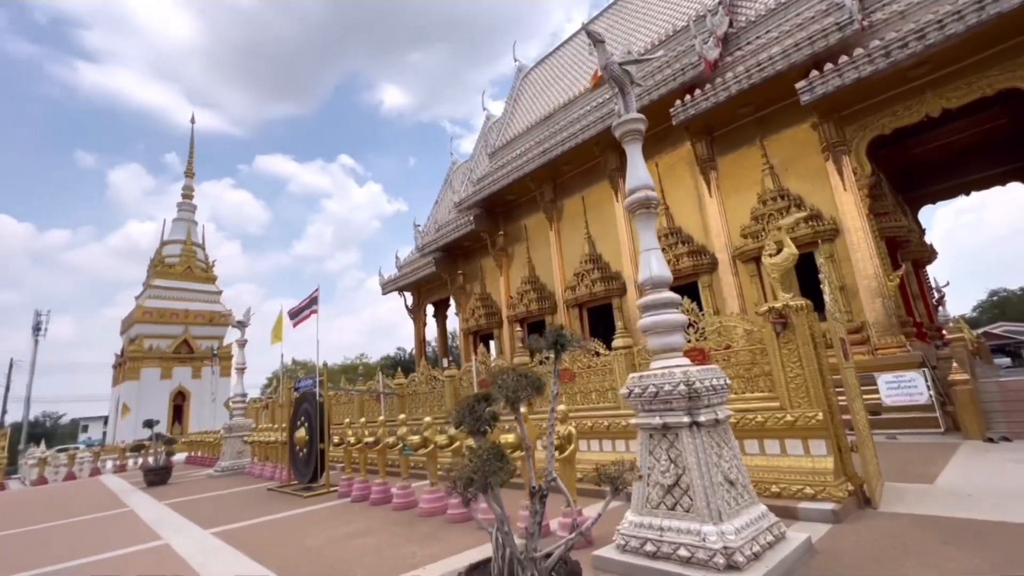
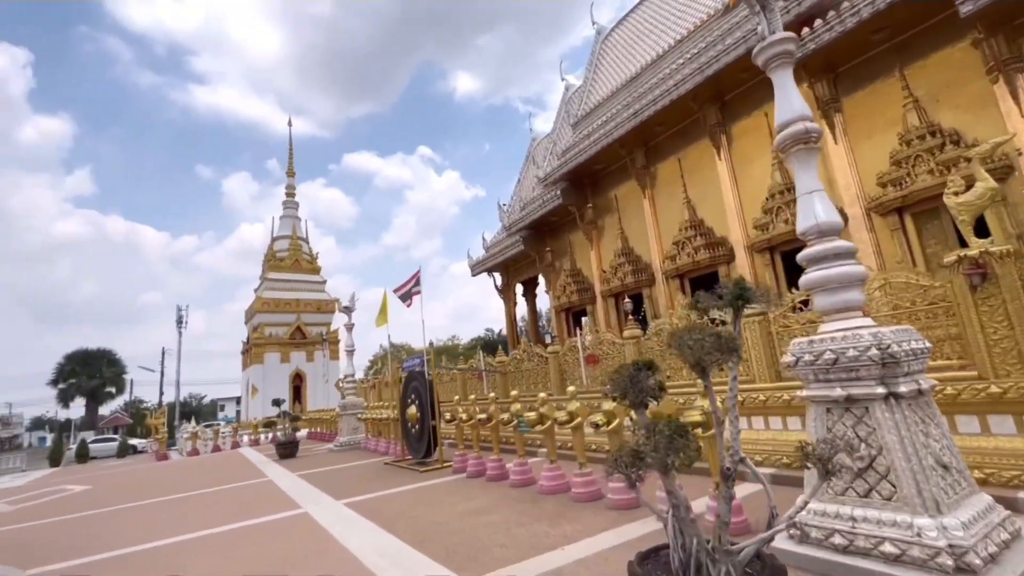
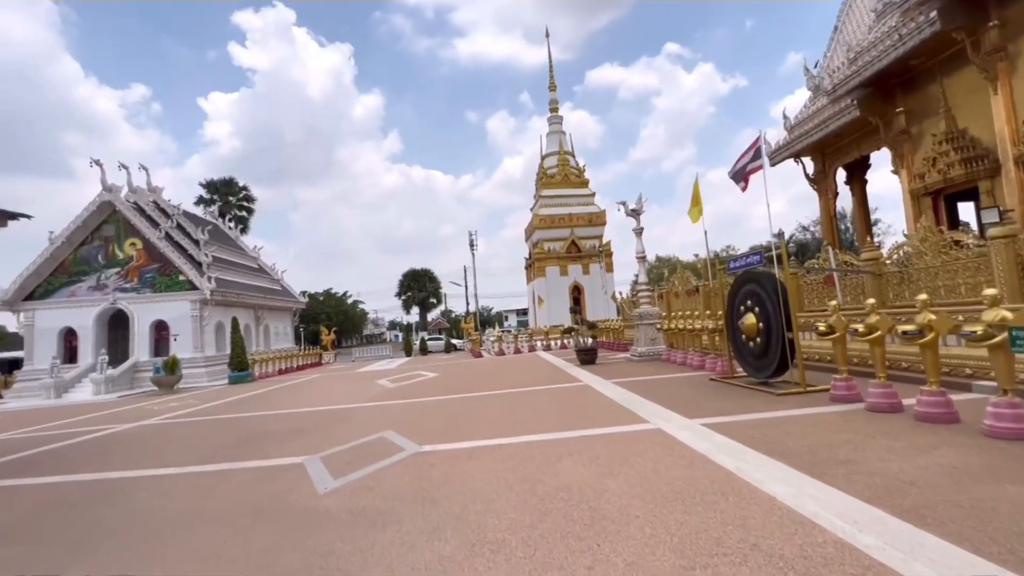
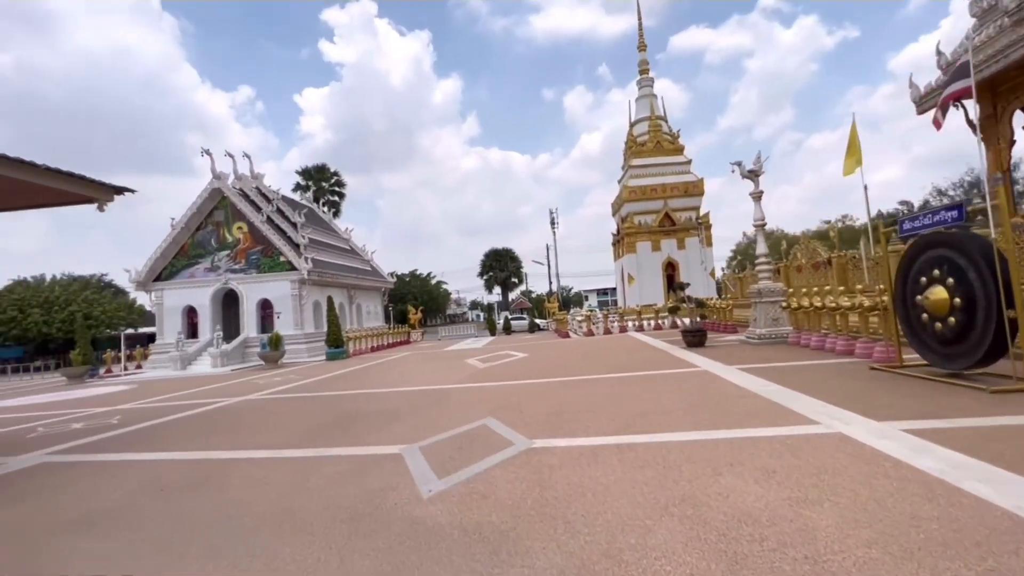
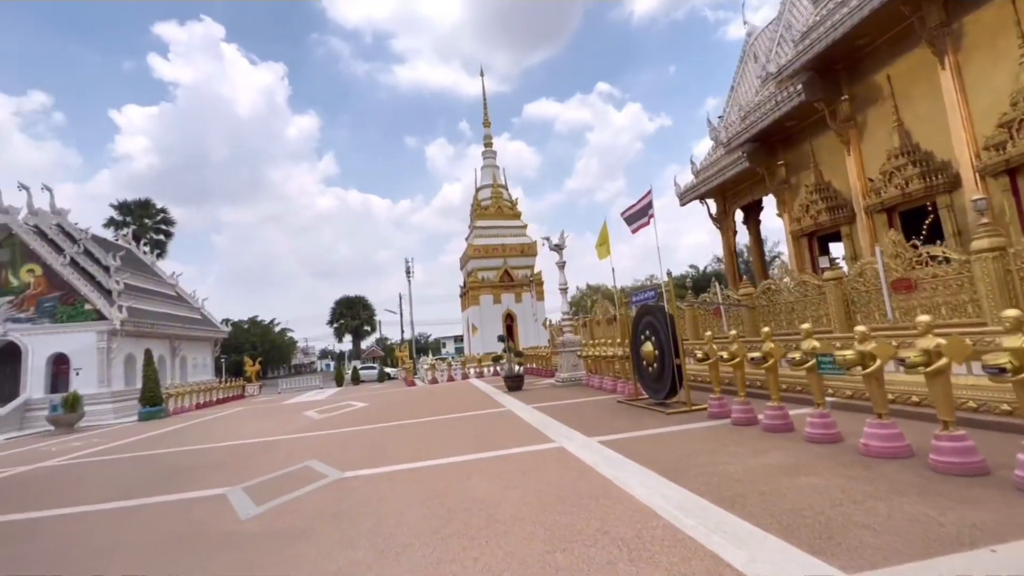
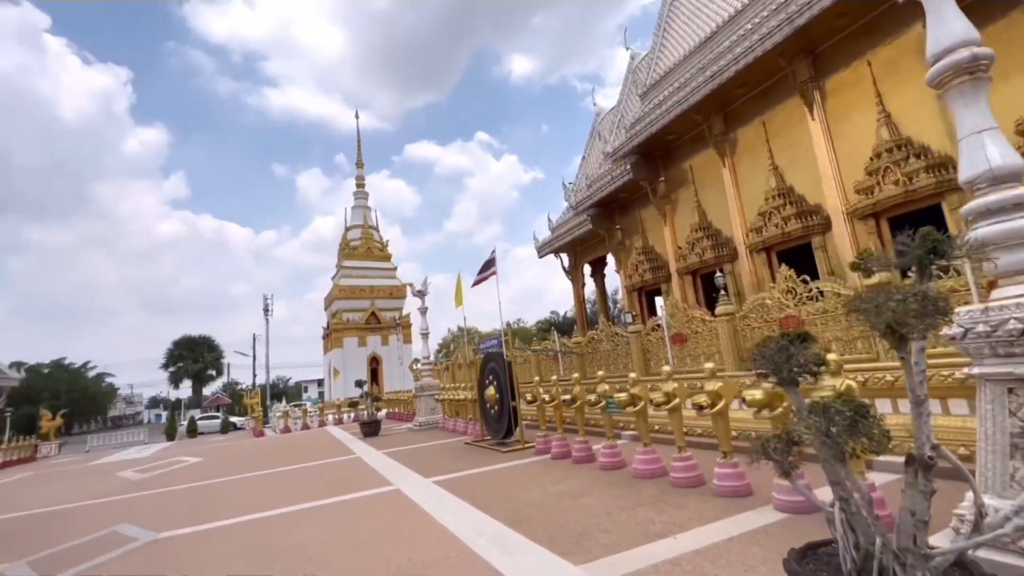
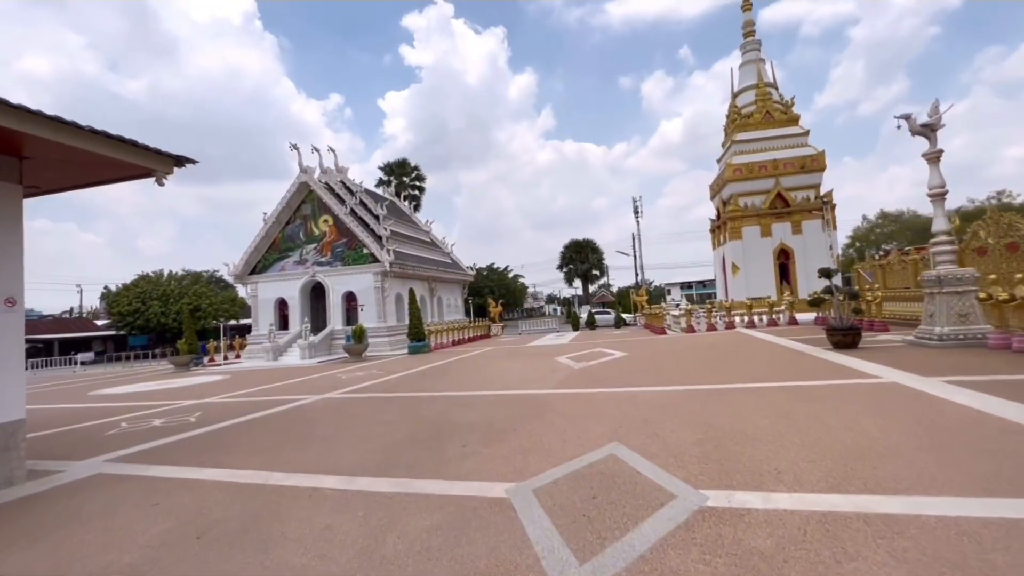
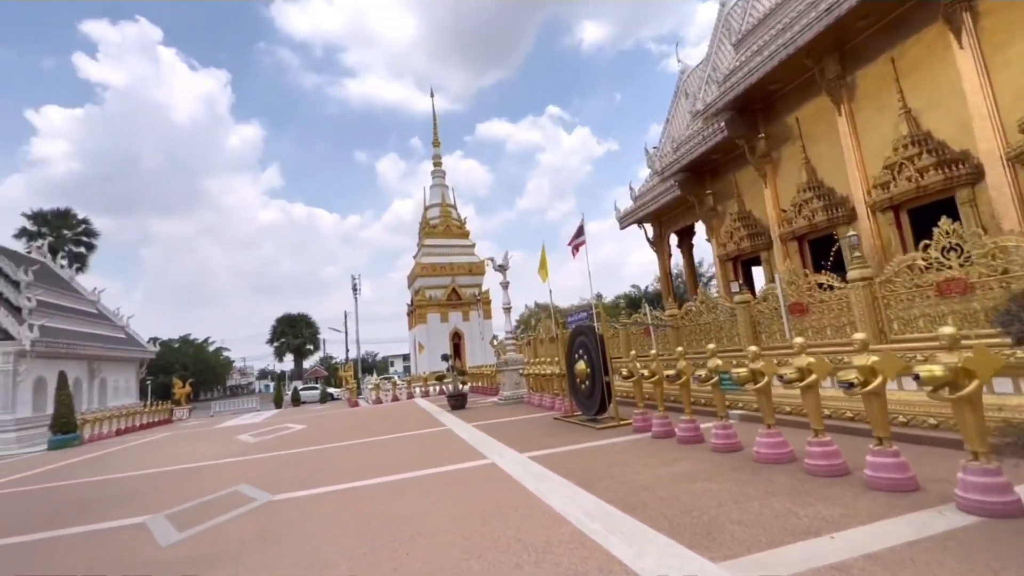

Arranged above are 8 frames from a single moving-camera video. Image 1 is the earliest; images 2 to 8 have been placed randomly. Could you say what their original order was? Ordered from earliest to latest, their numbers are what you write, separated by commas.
2, 6, 8, 5, 3, 4, 7
